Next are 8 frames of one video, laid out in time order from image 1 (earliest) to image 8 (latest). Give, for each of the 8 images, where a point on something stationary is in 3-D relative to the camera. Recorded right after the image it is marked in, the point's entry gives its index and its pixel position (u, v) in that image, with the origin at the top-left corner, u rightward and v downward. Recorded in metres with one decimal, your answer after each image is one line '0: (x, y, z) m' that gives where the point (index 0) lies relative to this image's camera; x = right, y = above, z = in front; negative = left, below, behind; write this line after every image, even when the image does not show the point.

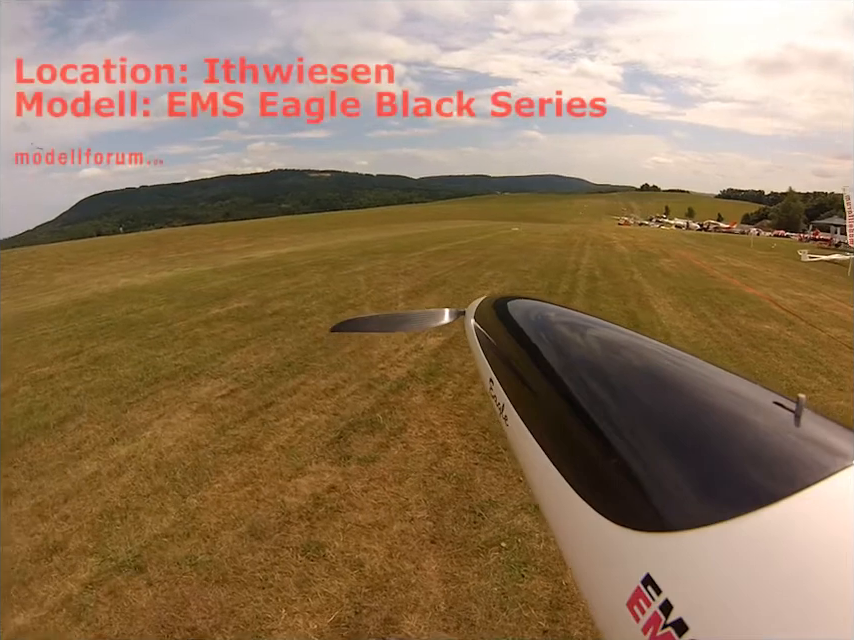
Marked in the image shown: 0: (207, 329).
0: (-3.3, -0.1, +8.2) m
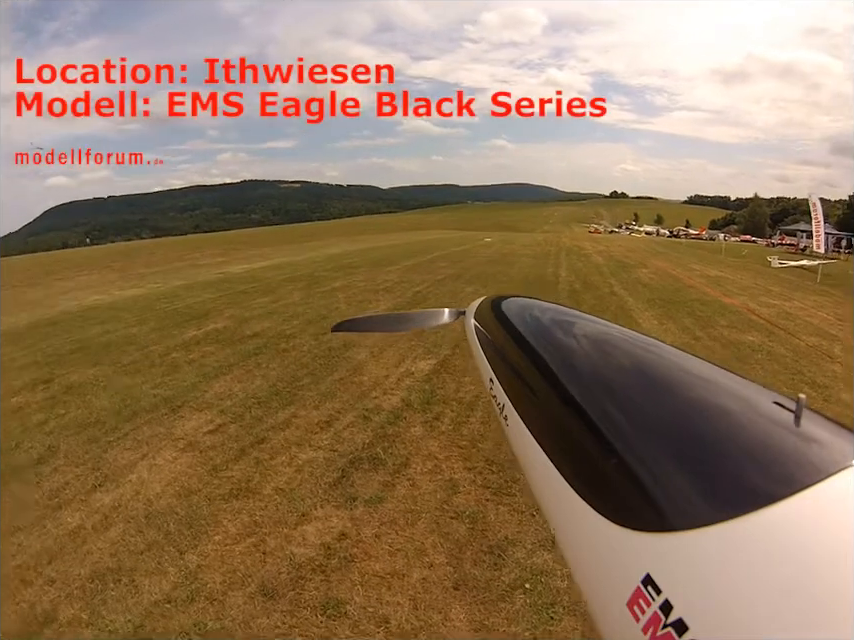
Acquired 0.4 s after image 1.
0: (-3.5, -0.5, +7.9) m
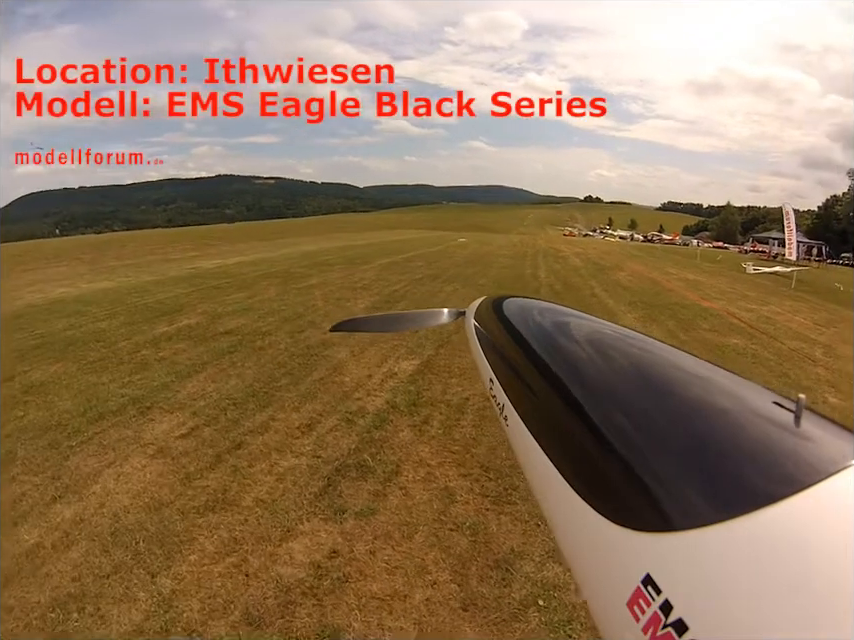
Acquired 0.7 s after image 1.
0: (-3.7, -0.4, +7.5) m
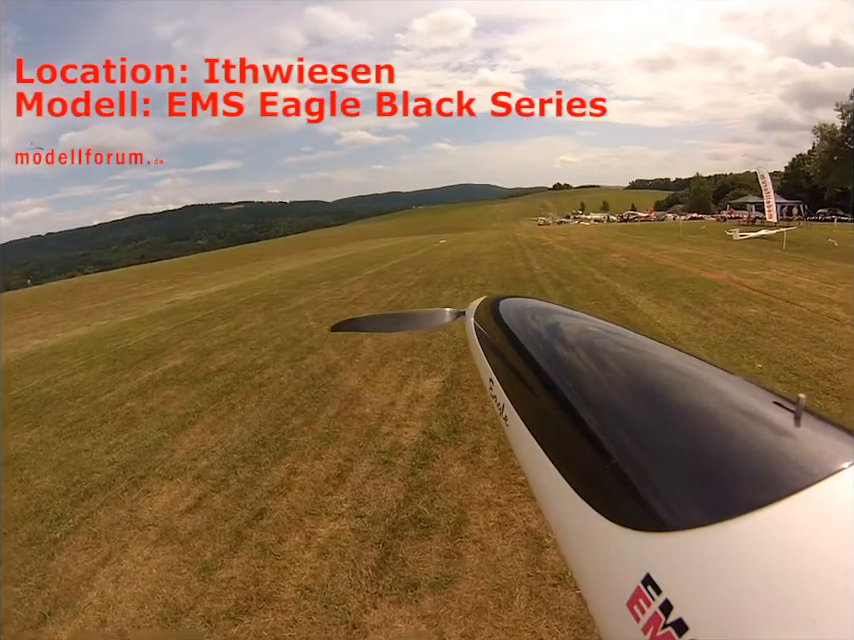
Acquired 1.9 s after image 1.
0: (-3.5, -1.0, +6.8) m
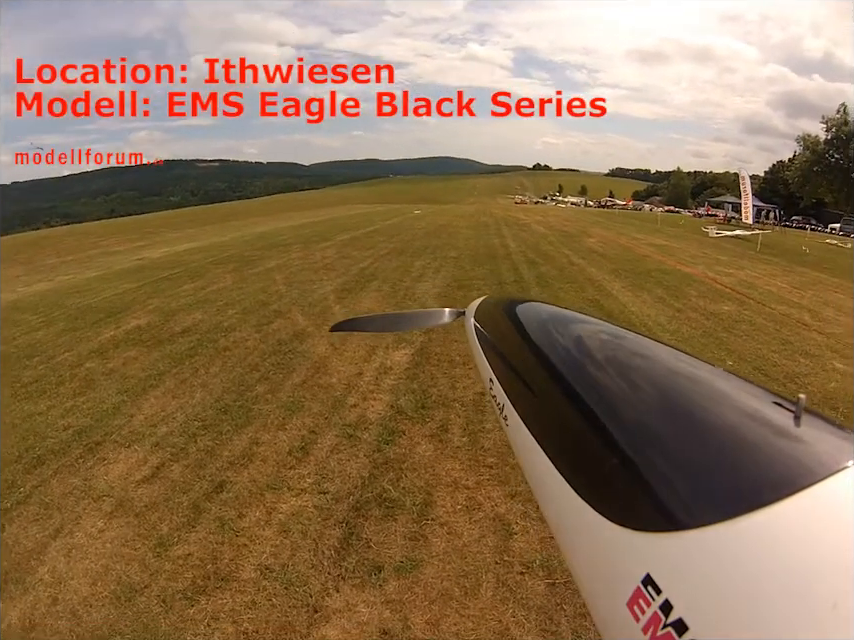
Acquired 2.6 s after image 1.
0: (-3.9, -0.5, +6.6) m
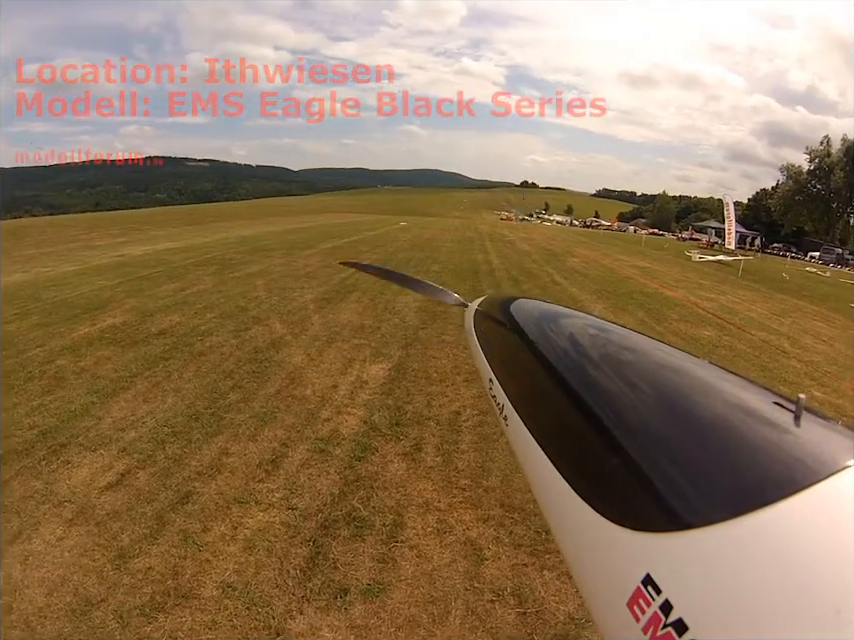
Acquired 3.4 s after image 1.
0: (-4.1, -0.5, +6.4) m
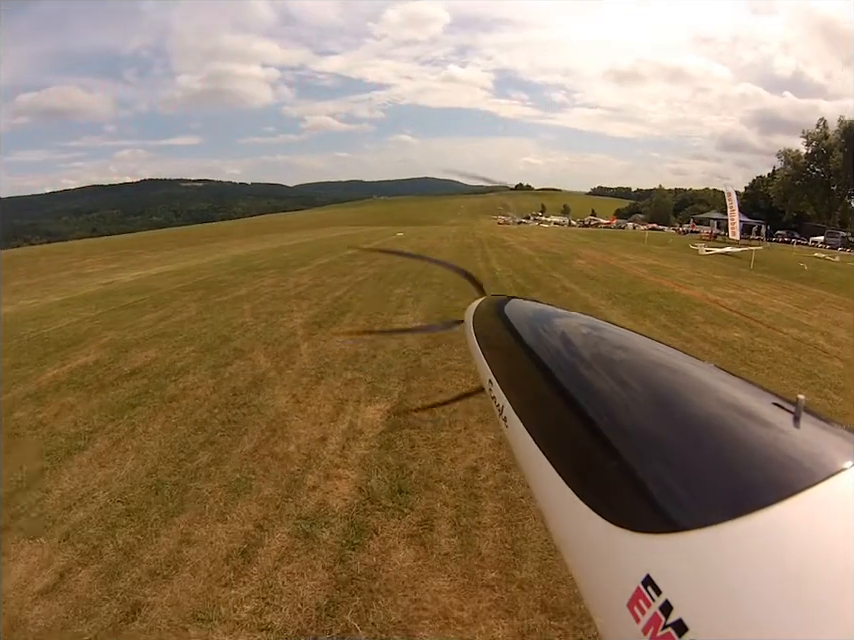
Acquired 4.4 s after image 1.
0: (-4.0, -0.9, +5.6) m
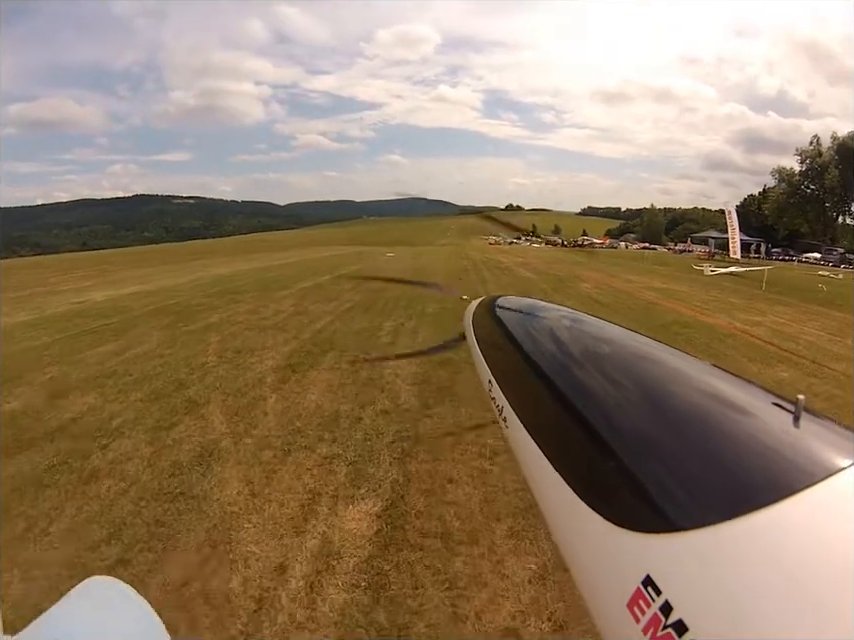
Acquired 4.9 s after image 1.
0: (-4.0, -1.3, +4.4) m
